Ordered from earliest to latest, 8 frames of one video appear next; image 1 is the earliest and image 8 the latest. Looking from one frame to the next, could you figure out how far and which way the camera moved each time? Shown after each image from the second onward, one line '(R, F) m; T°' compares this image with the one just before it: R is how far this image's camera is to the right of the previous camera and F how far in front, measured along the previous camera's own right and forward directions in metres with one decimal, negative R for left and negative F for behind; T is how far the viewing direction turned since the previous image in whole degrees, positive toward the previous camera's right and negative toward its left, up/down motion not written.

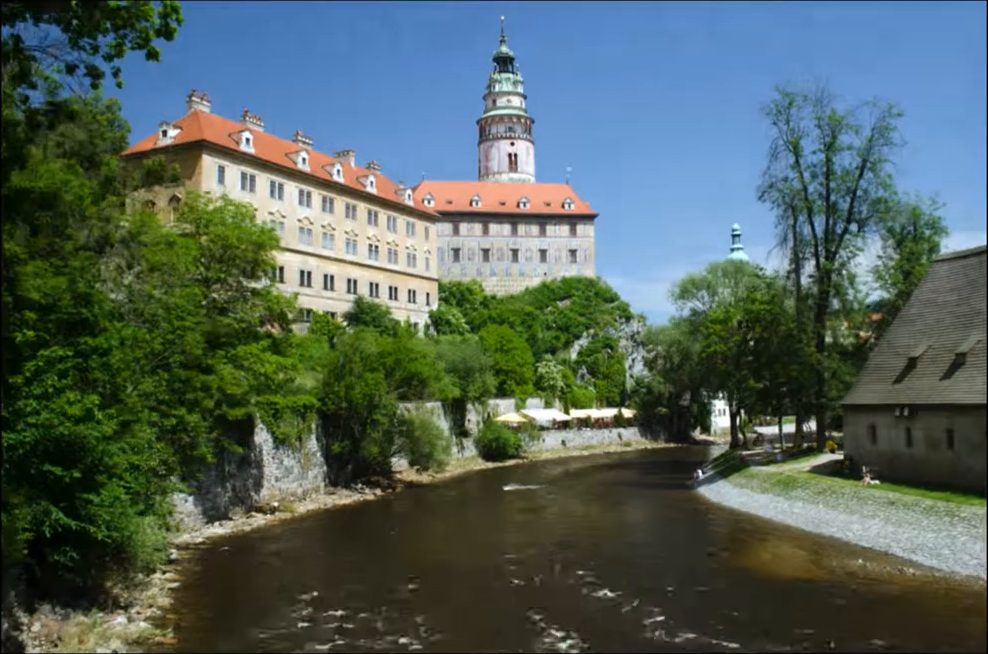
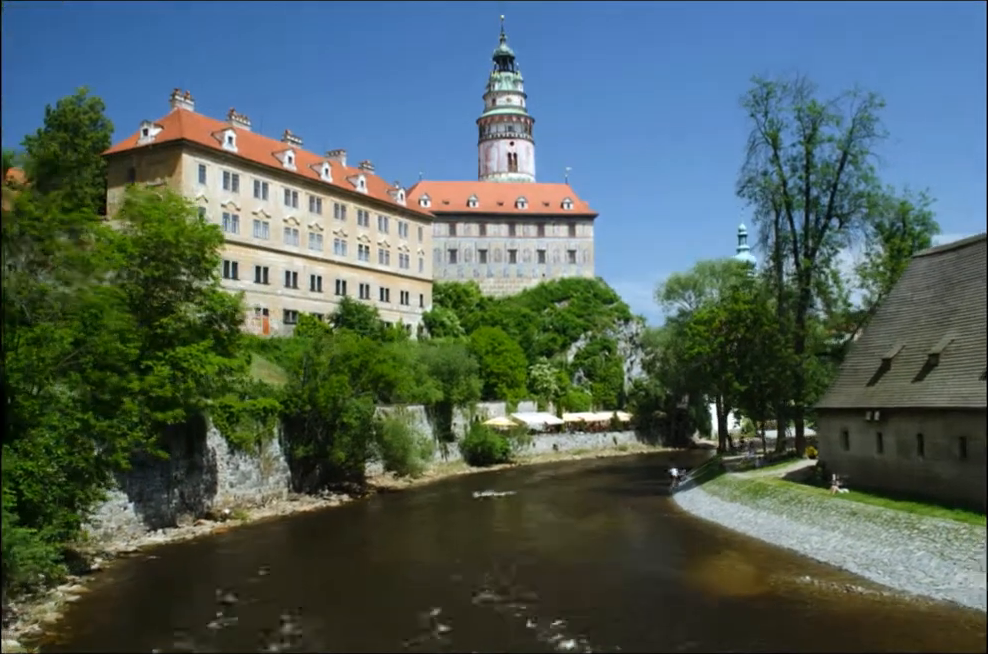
(+2.4, +1.4) m; -1°
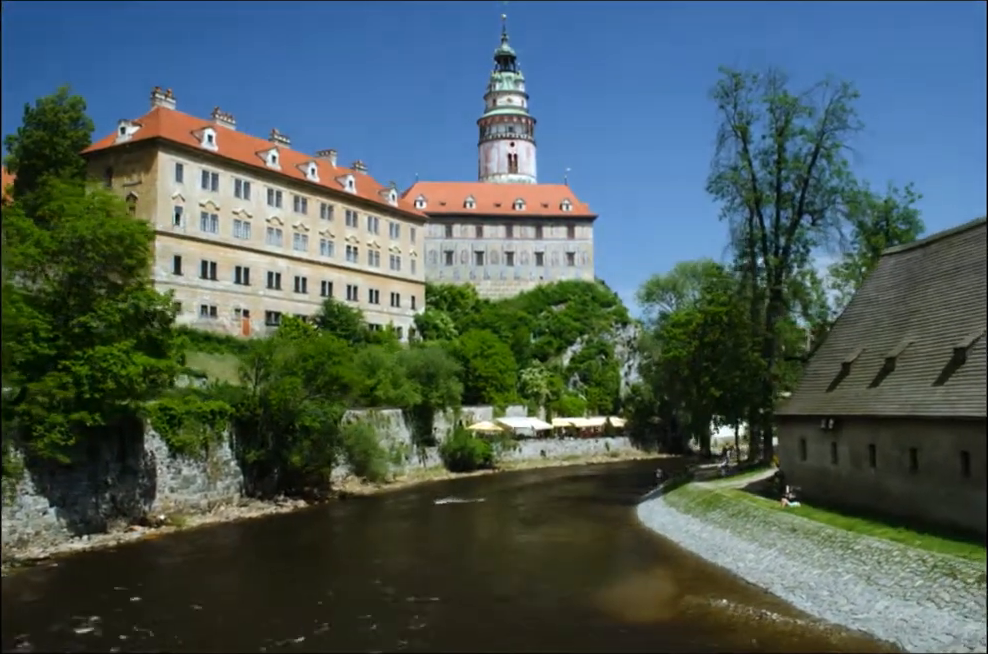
(+2.9, +1.6) m; -2°
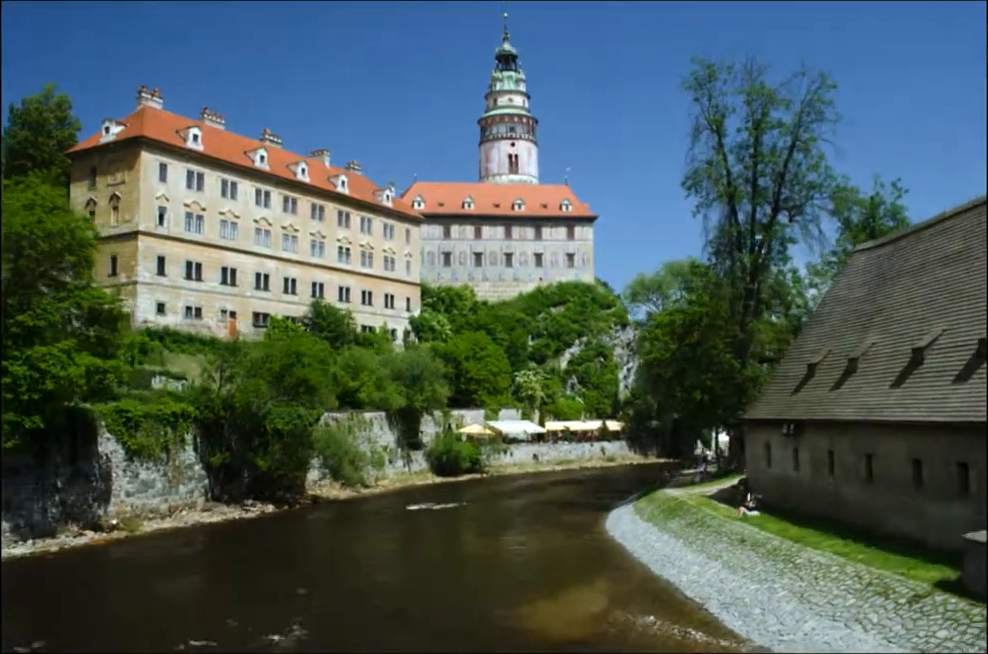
(+2.2, +1.1) m; -1°
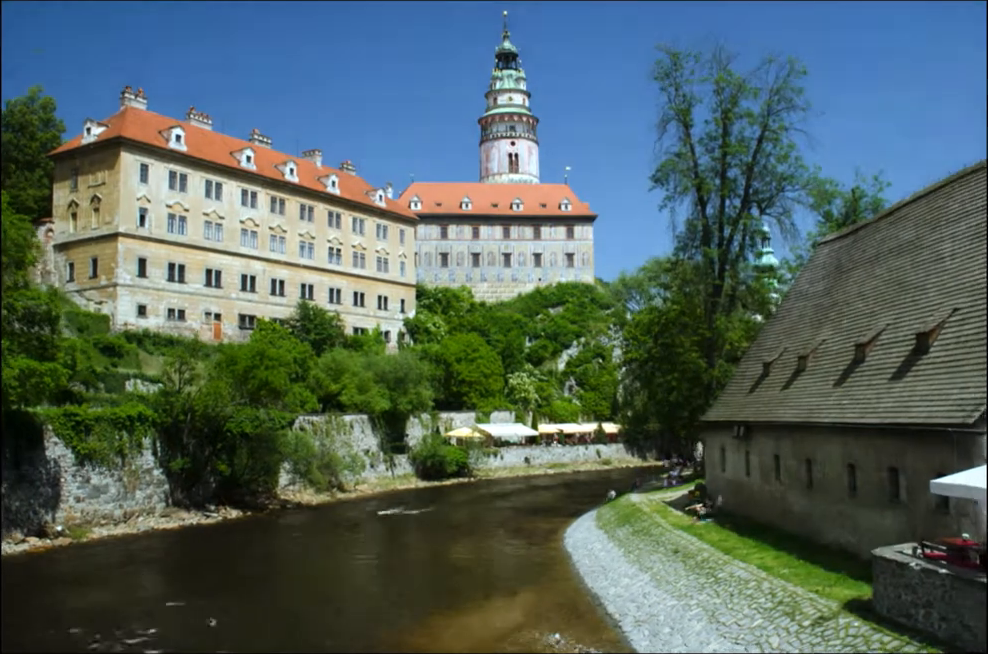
(+2.4, +1.2) m; -2°
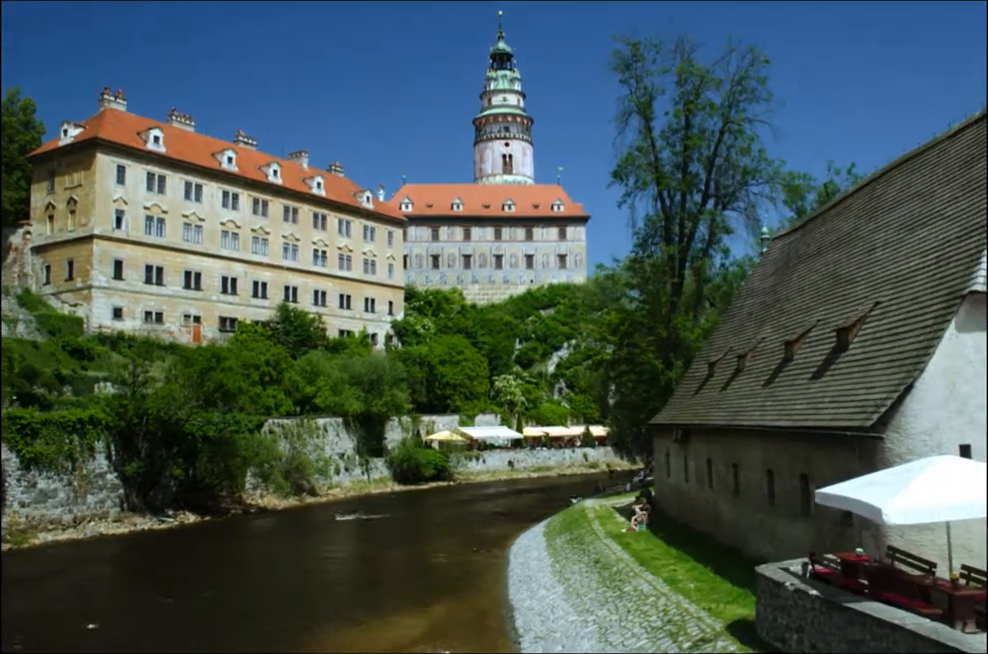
(+2.2, +1.0) m; -1°
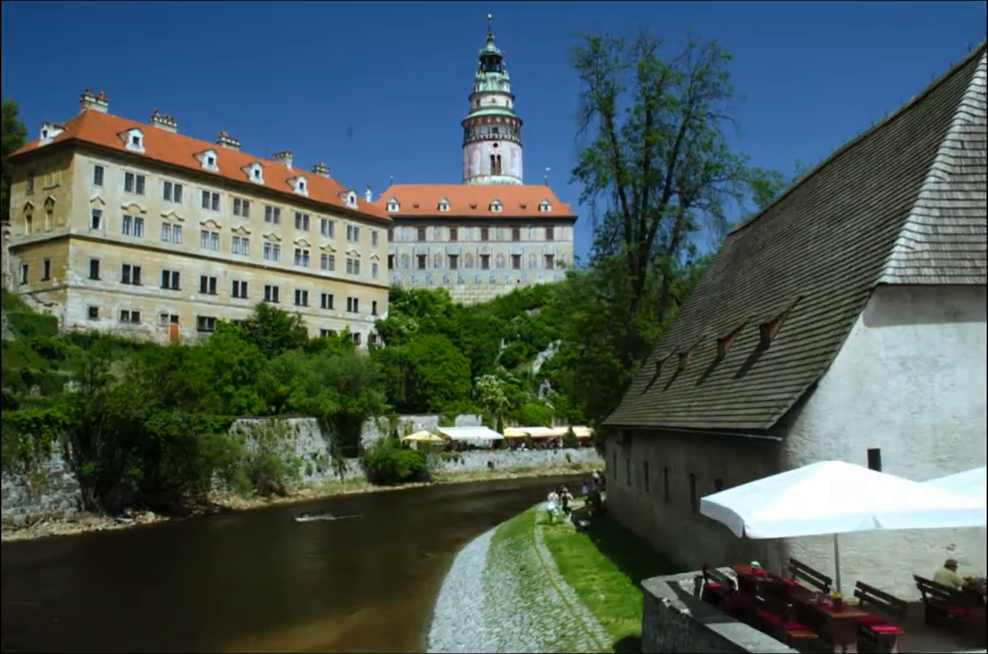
(+1.6, +0.6) m; 0°
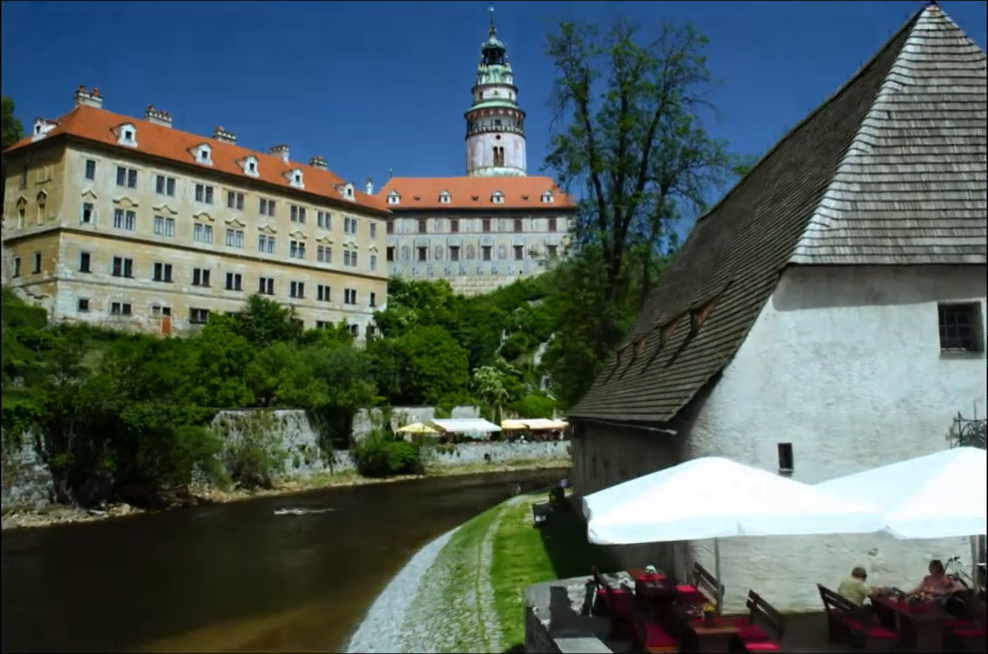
(+1.7, +0.8) m; -1°
